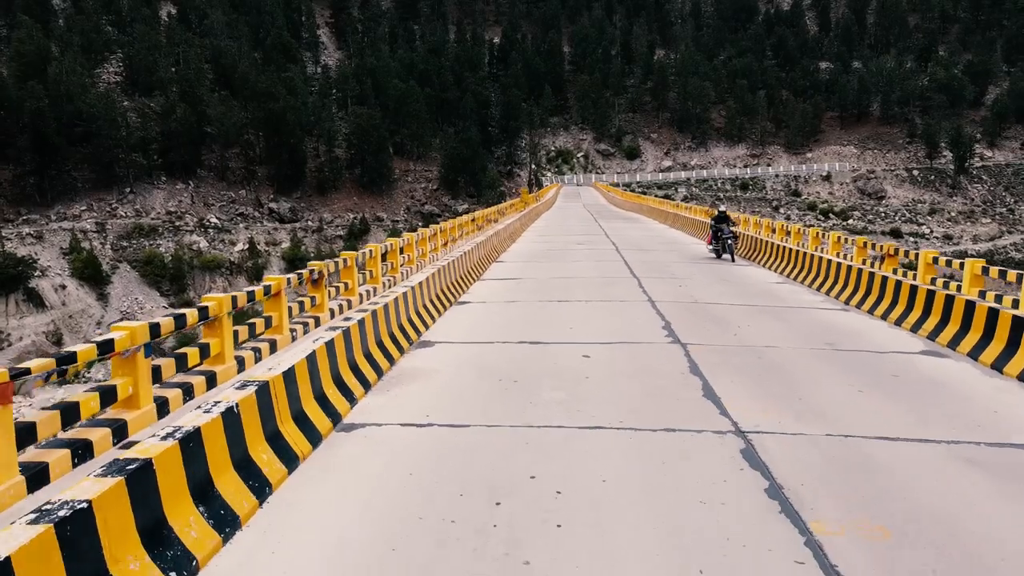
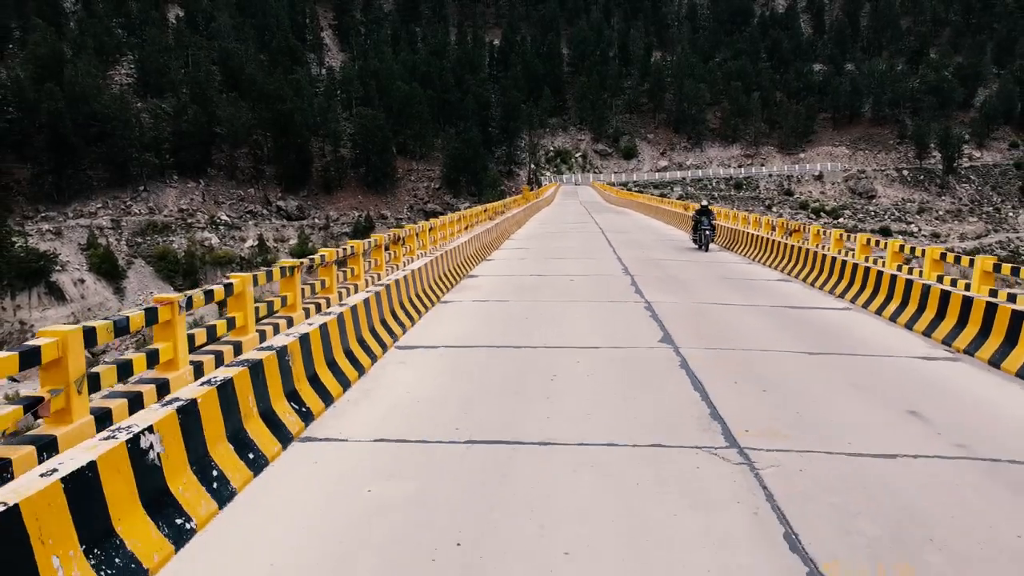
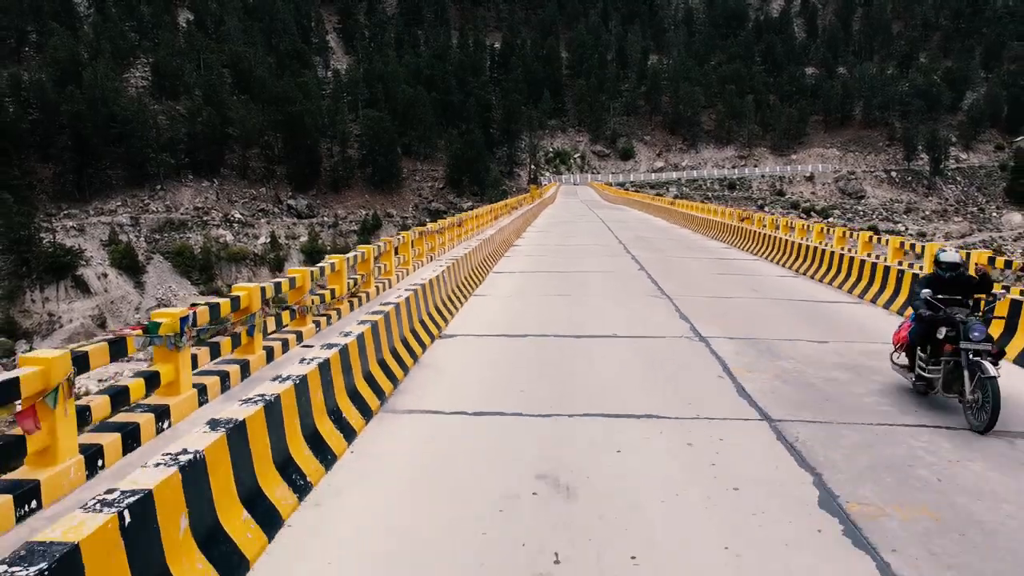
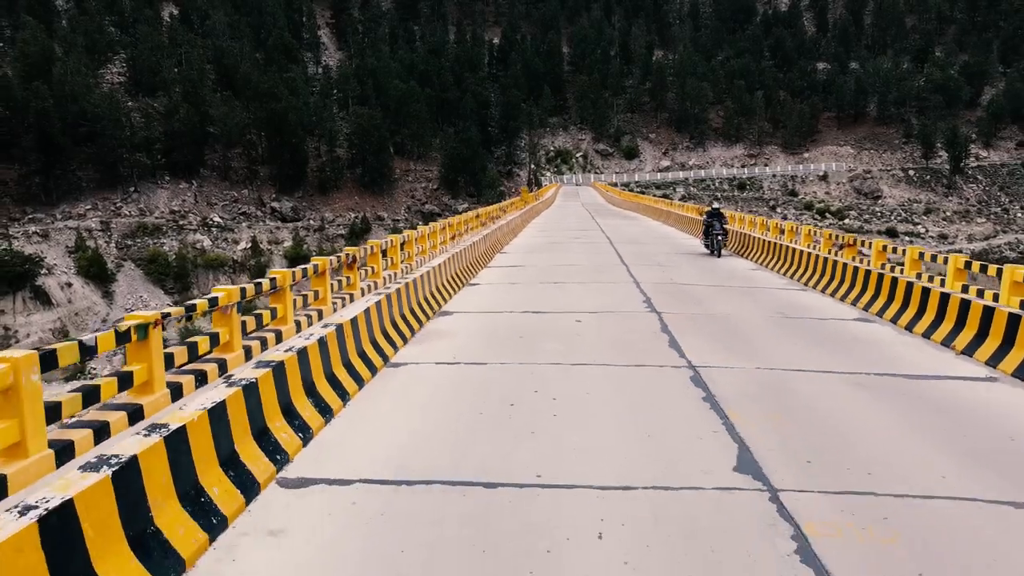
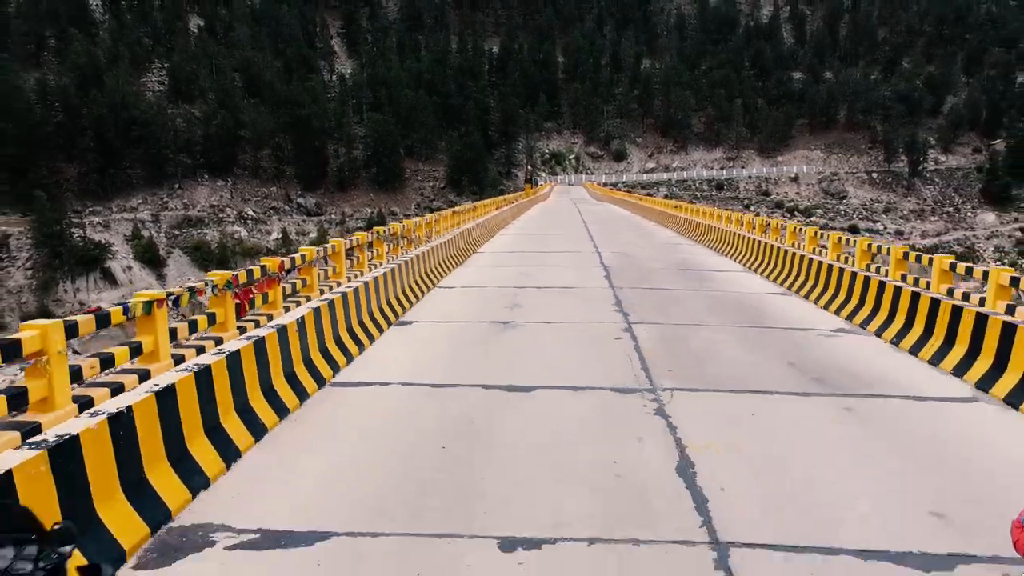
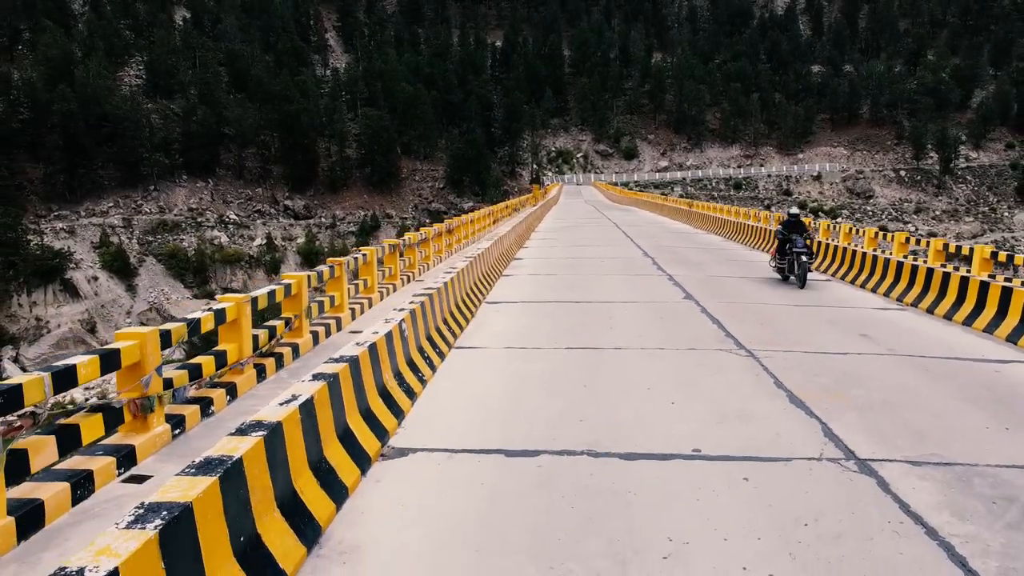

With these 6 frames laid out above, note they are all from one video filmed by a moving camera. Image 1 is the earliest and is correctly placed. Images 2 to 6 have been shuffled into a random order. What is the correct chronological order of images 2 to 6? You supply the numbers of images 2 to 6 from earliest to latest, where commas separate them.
4, 2, 6, 3, 5
